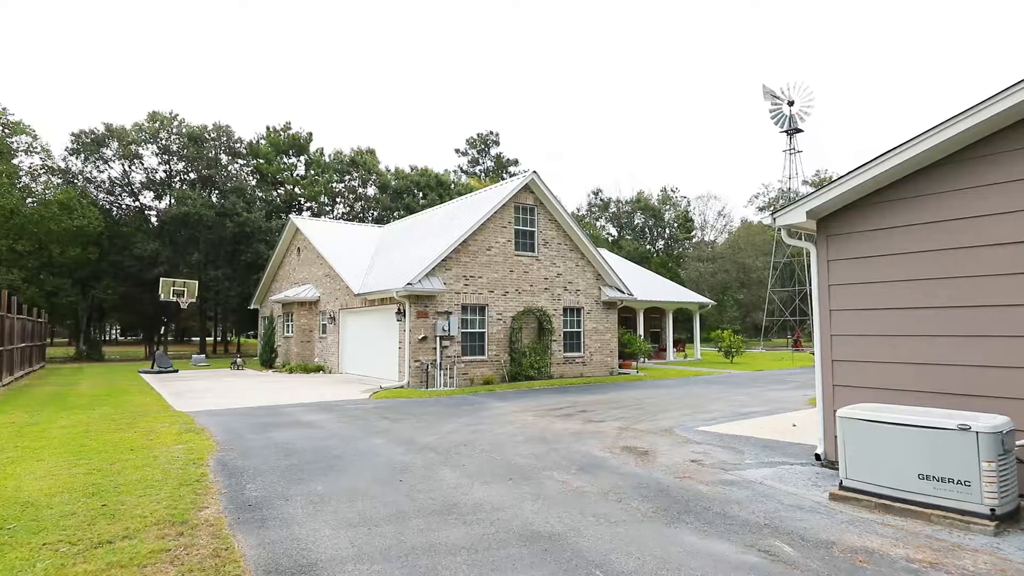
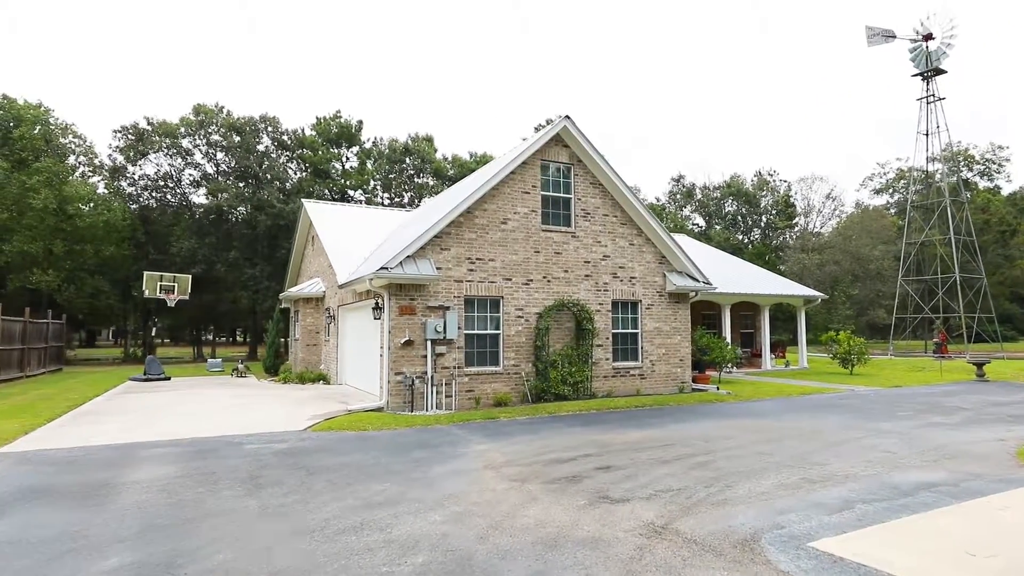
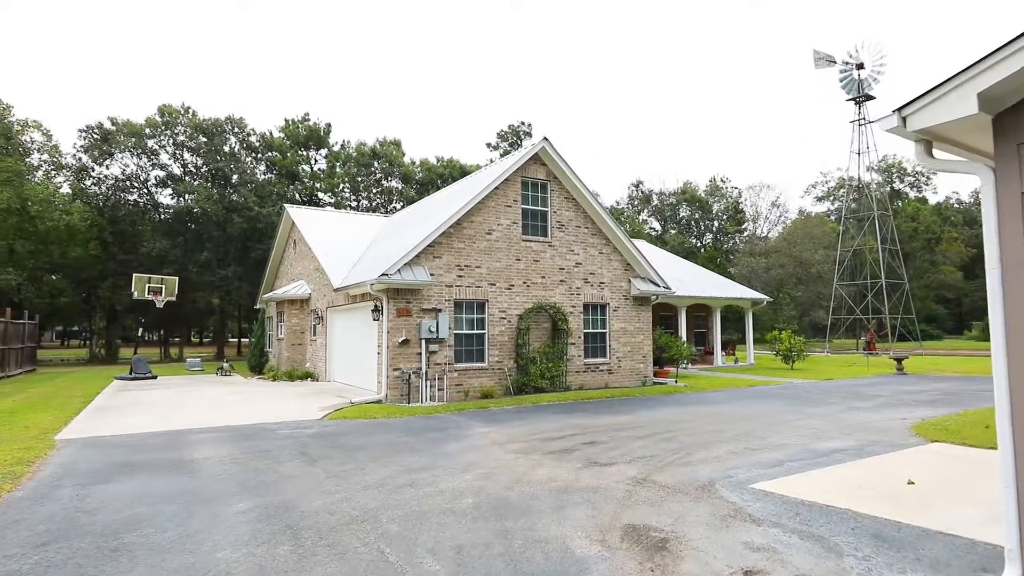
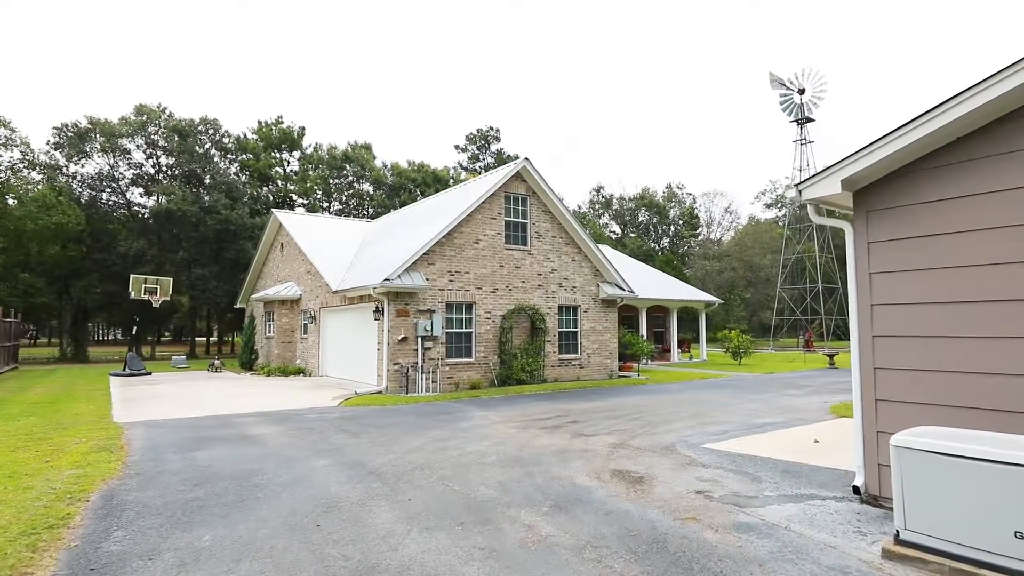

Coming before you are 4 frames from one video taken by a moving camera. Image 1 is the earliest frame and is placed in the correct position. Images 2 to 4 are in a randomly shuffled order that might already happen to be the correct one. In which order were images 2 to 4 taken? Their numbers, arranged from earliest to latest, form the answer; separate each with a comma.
4, 3, 2
